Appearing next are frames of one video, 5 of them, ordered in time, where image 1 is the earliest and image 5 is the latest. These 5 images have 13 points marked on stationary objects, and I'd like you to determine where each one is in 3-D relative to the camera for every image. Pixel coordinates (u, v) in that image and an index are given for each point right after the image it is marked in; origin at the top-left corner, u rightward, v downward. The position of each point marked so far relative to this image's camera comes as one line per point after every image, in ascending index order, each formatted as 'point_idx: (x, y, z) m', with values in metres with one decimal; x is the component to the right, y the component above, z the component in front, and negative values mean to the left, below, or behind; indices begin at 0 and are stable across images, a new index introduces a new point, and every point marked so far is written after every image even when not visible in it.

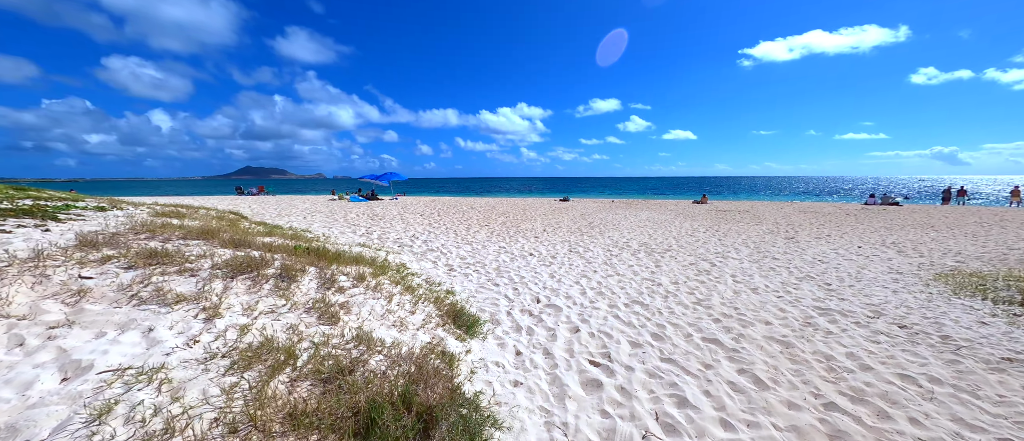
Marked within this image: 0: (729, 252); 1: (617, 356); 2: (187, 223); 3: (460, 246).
0: (+5.9, -0.9, +9.5) m
1: (+1.2, -1.5, +3.9) m
2: (-5.3, -0.1, +5.8) m
3: (-1.5, -0.7, +10.0) m
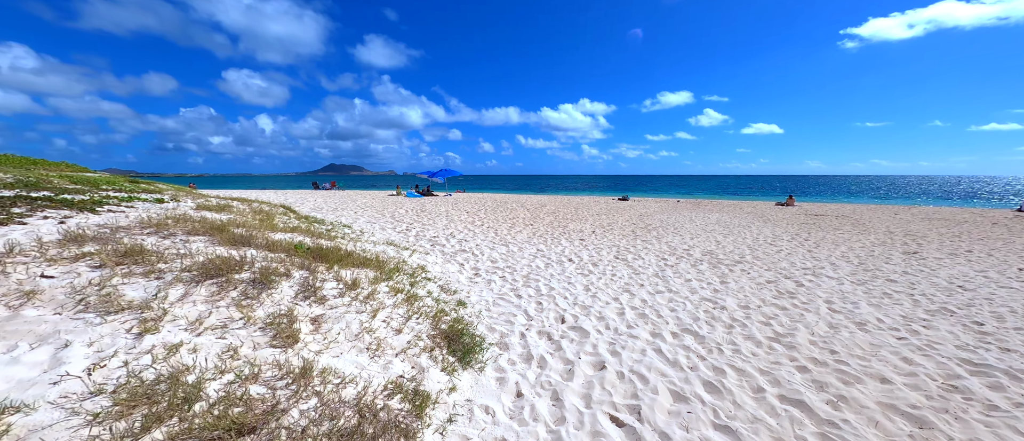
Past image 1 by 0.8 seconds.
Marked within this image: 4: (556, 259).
0: (+6.7, -1.1, +7.6) m
1: (+1.2, -1.6, +2.9) m
2: (-4.9, 0.0, +5.8) m
3: (-0.5, -0.7, +9.4) m
4: (+1.0, -0.9, +8.2) m
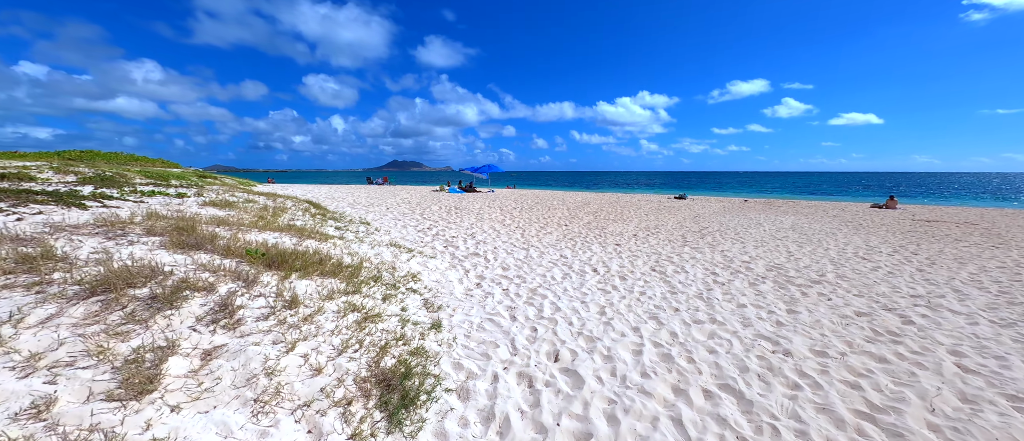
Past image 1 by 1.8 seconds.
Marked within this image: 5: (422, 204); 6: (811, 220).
0: (+6.9, -1.3, +5.6) m
1: (+0.7, -1.7, +1.8) m
2: (-4.9, +0.1, +5.6) m
3: (+0.1, -0.8, +8.4) m
4: (+1.3, -1.0, +7.0) m
5: (-4.4, +0.8, +17.3) m
6: (+14.2, 0.0, +16.6) m
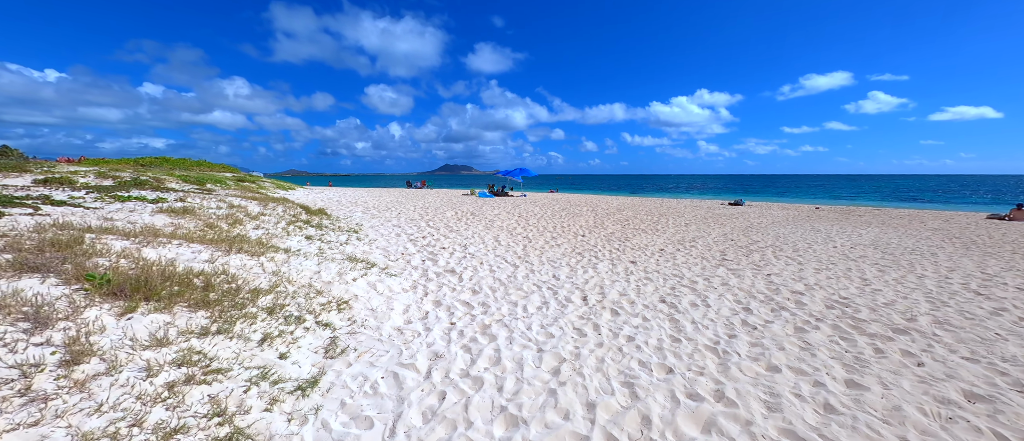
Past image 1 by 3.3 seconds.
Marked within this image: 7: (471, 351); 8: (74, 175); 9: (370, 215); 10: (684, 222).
0: (+6.1, -1.6, +3.5) m
1: (-0.5, -1.9, +0.6) m
2: (-5.5, -0.1, +5.1) m
3: (-0.2, -1.0, +7.2) m
4: (+0.8, -1.3, +5.7) m
5: (-3.4, +0.5, +16.6) m
6: (+14.9, -0.5, +13.4) m
7: (-0.4, -1.4, +3.8) m
8: (-15.6, +1.6, +12.5) m
9: (-5.4, +0.3, +13.4) m
10: (+8.3, 0.0, +17.0) m
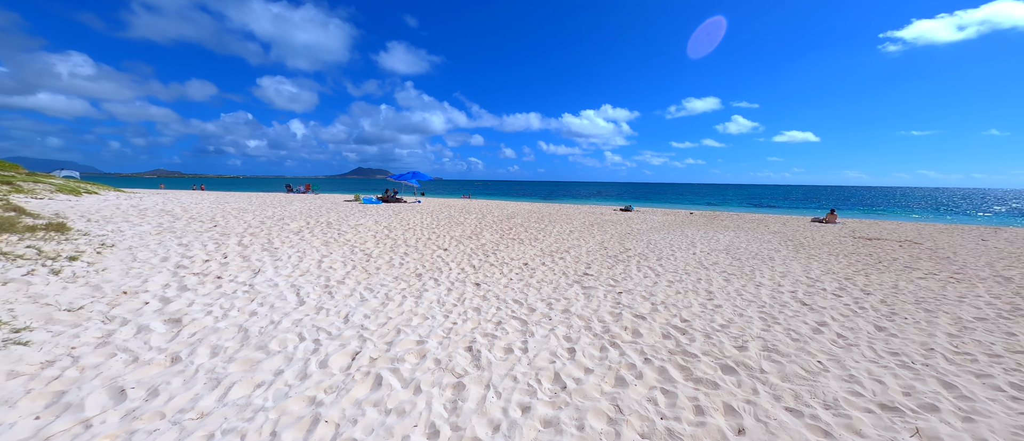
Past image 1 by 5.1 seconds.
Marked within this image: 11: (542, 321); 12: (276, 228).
0: (+3.5, -1.7, +2.9) m
1: (-2.3, -2.1, -1.5) m
2: (-8.2, -0.4, +1.8) m
3: (-3.5, -1.3, +5.1) m
4: (-2.1, -1.5, +3.8) m
5: (-8.8, 0.0, +13.6) m
6: (+9.8, -0.7, +14.5) m
7: (-2.9, -1.7, +1.7) m
8: (-19.8, +1.0, +6.8) m
9: (-10.0, -0.2, +9.9) m
10: (+2.6, -0.4, +16.6) m
11: (+0.5, -1.5, +5.3) m
12: (-8.0, -0.2, +11.9) m
